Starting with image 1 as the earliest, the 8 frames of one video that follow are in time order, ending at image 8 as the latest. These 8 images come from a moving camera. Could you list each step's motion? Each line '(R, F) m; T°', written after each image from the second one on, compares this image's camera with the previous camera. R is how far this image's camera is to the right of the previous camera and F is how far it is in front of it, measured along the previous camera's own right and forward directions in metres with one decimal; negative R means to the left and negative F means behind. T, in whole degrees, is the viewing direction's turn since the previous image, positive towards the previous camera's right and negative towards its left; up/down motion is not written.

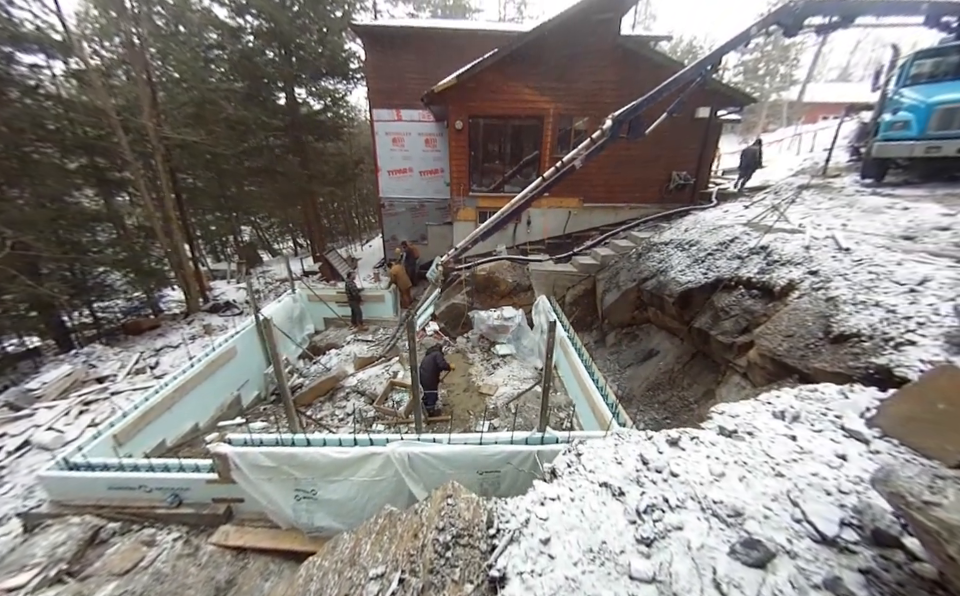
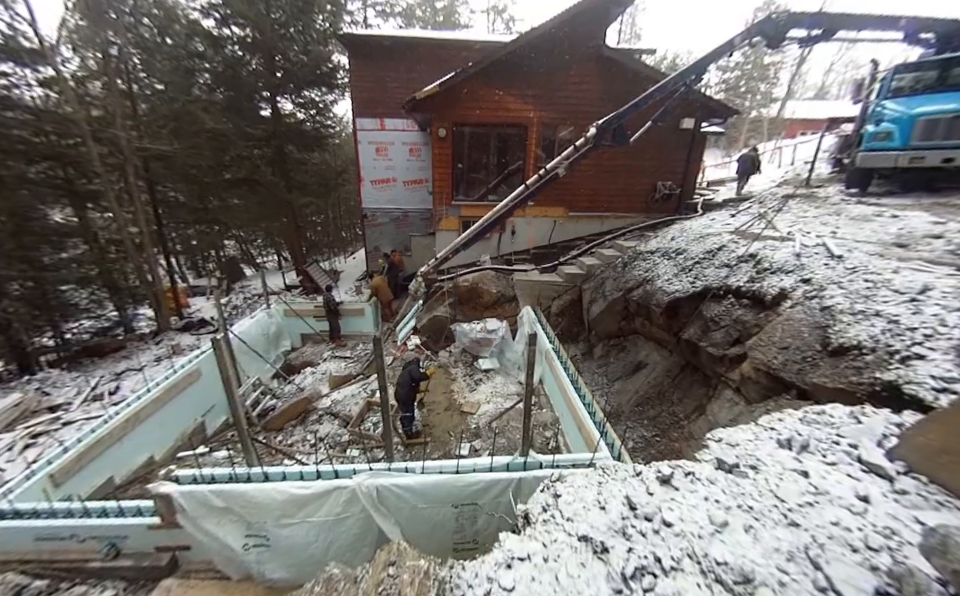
(+0.2, +0.3) m; +1°
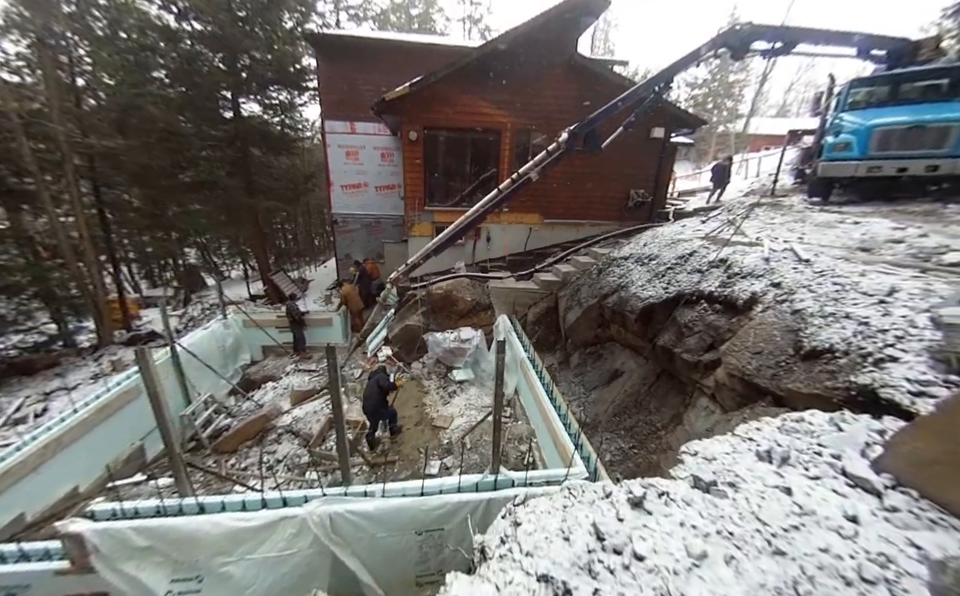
(+0.2, +0.2) m; +3°
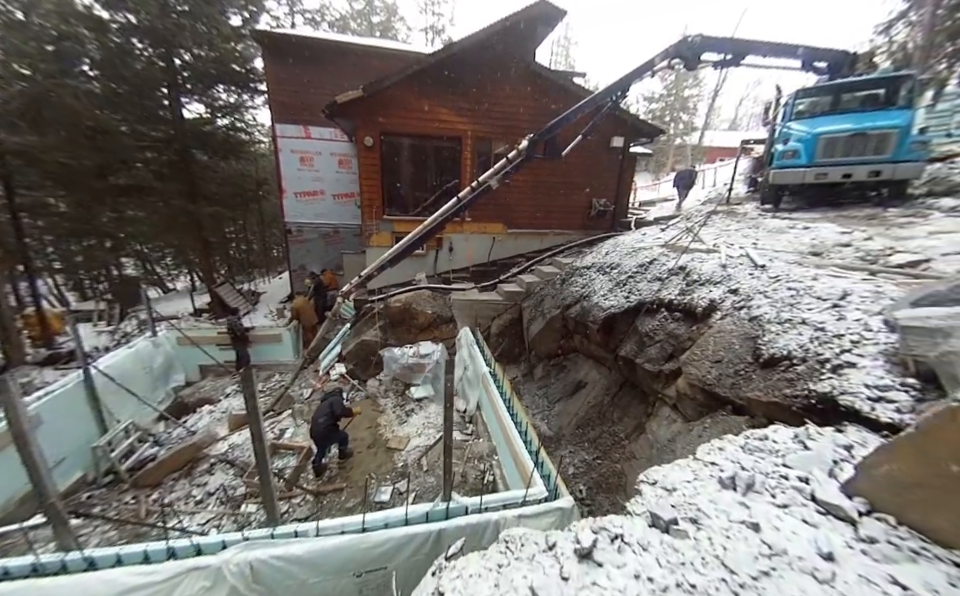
(+0.2, +0.3) m; +4°
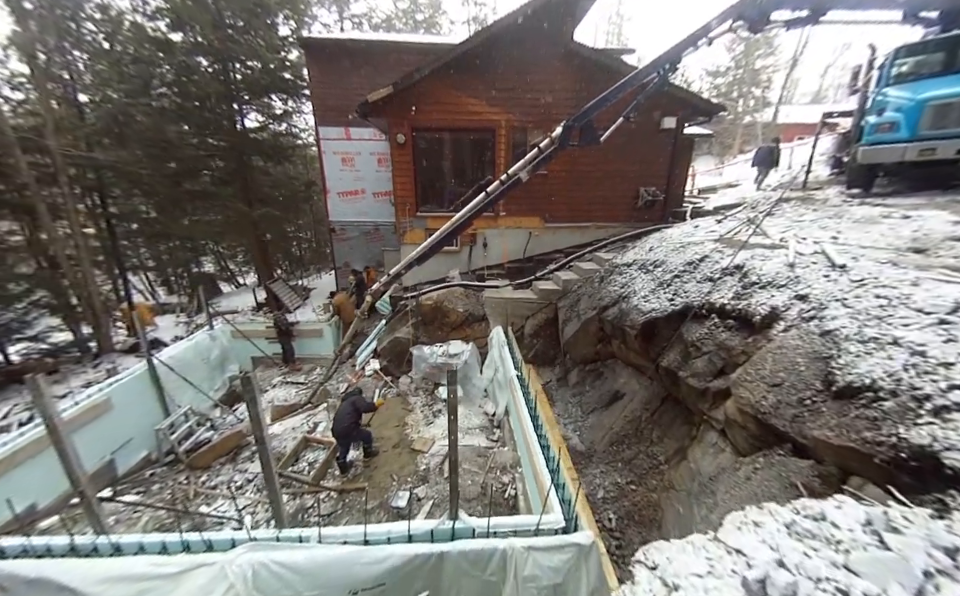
(+0.4, +0.3) m; -8°
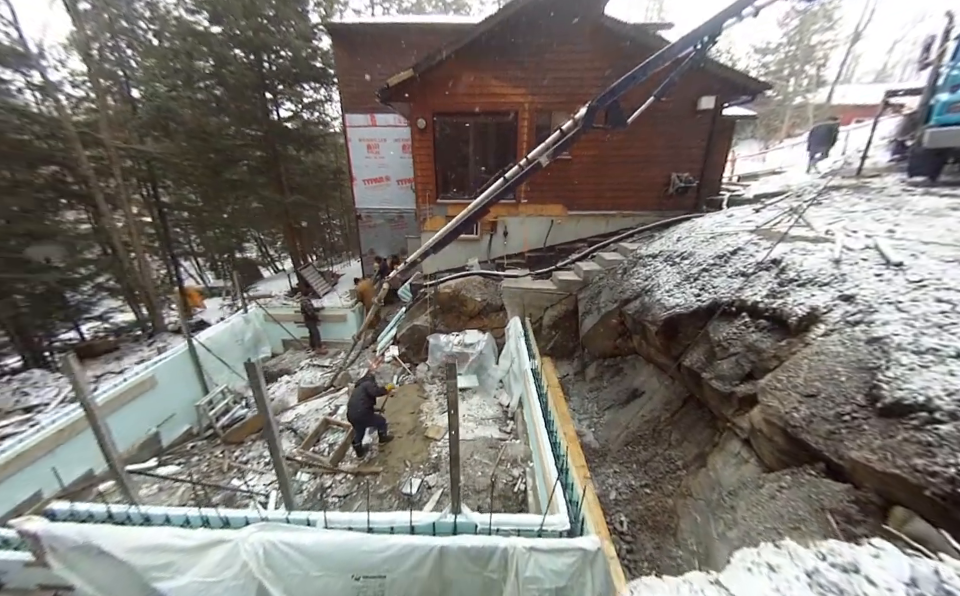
(+0.3, +0.1) m; -5°
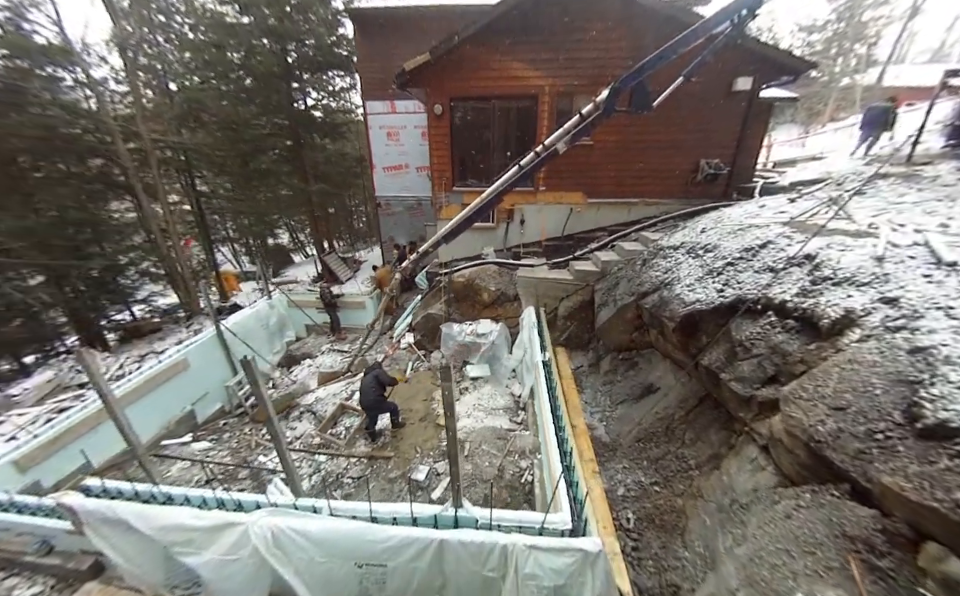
(+0.2, +0.1) m; -4°
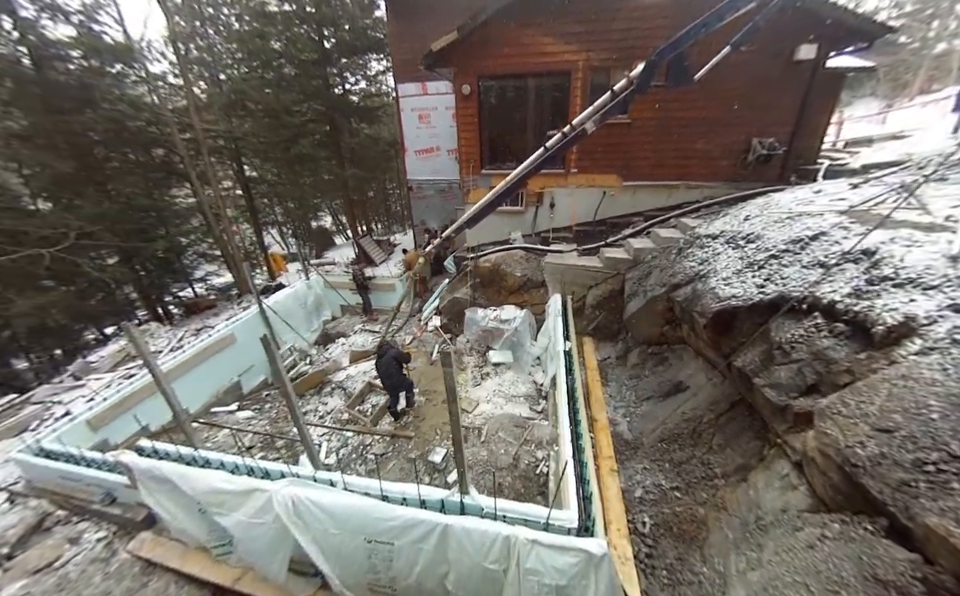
(+0.2, +0.1) m; -6°
